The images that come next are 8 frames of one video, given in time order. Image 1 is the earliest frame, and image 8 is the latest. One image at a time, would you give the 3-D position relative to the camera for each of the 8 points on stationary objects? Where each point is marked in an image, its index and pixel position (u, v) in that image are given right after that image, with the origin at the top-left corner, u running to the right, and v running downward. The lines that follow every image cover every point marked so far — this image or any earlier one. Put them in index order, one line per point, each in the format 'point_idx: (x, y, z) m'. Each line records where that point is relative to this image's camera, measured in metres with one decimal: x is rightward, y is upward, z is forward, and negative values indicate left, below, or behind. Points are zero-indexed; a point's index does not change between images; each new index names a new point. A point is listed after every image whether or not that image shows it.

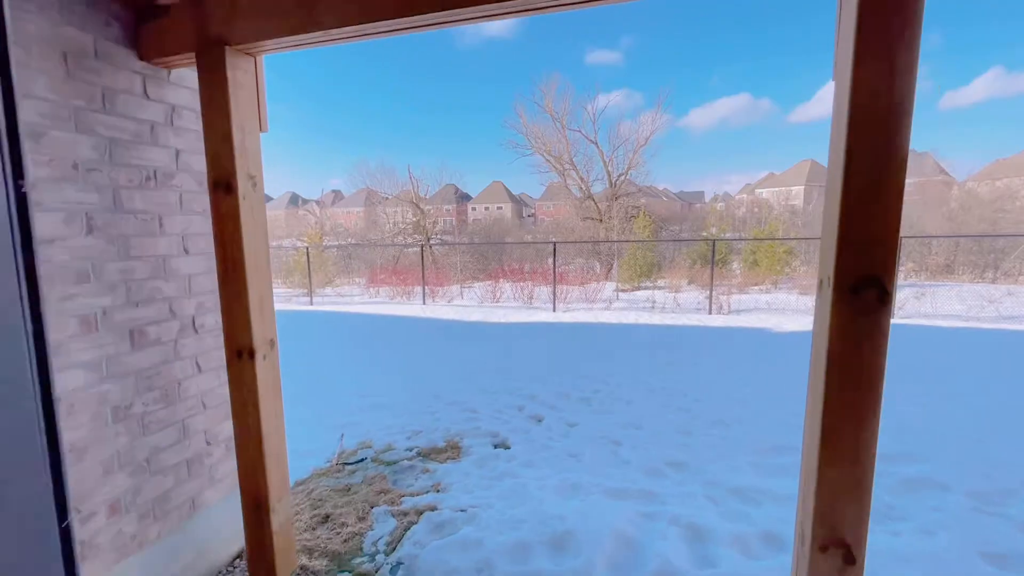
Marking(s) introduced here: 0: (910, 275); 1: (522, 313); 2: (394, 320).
0: (+7.7, +0.1, +9.5) m
1: (+0.2, -0.4, +8.2) m
2: (-1.8, -0.5, +7.1) m
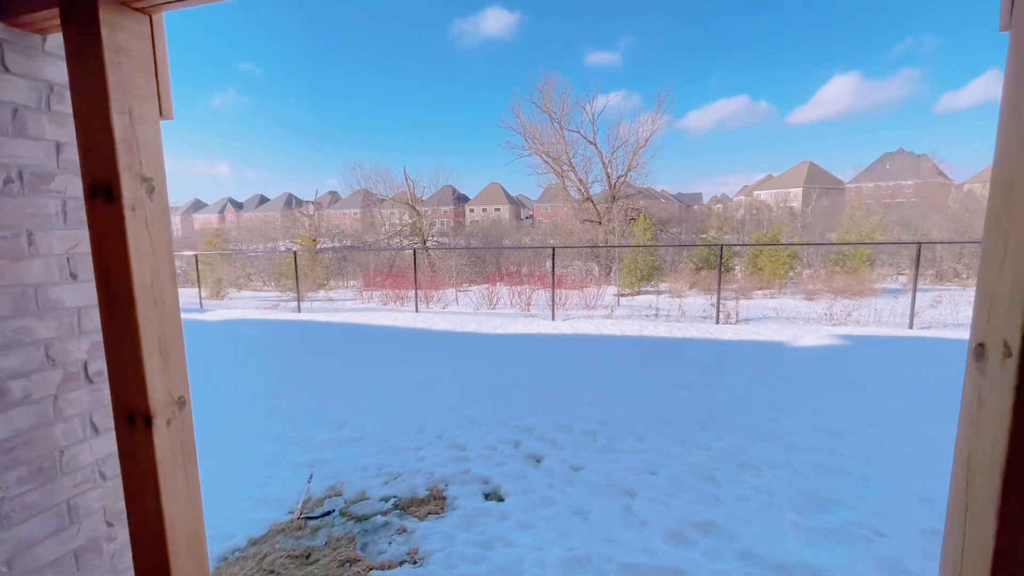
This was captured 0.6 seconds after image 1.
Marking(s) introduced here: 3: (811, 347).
0: (+7.7, -0.1, +9.1) m
1: (+0.1, -0.5, +7.8) m
2: (-1.9, -0.6, +6.6) m
3: (+3.3, -0.6, +5.2) m
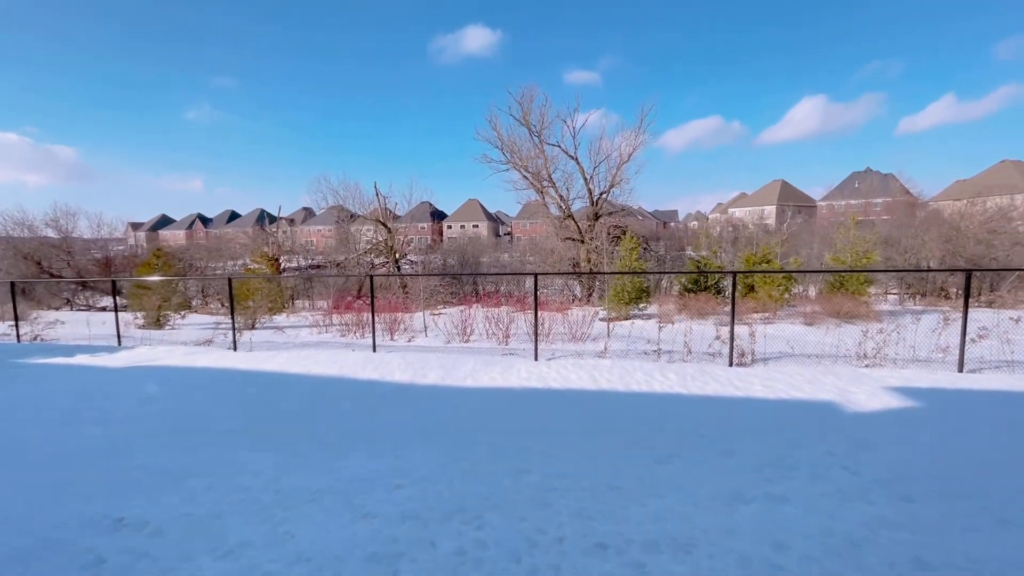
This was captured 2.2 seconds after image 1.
0: (+7.3, -0.5, +8.2) m
1: (-0.2, -1.0, +6.5) m
2: (-2.1, -1.1, +5.2) m
3: (+3.0, -1.0, +4.0) m
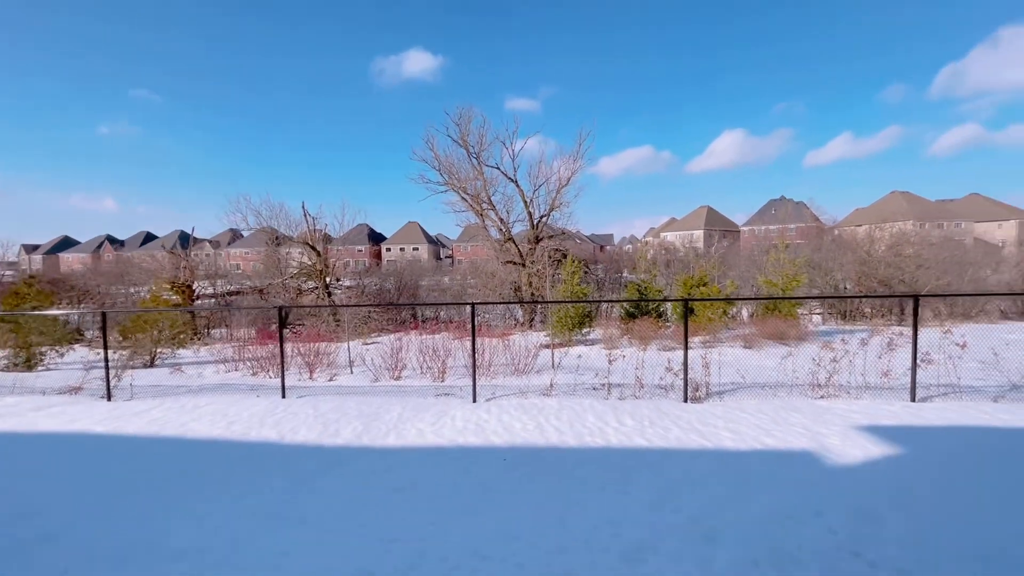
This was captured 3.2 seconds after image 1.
0: (+6.2, -0.9, +8.2) m
1: (-1.0, -1.4, +5.6) m
2: (-2.7, -1.4, +4.1) m
3: (+2.5, -1.3, +3.5) m
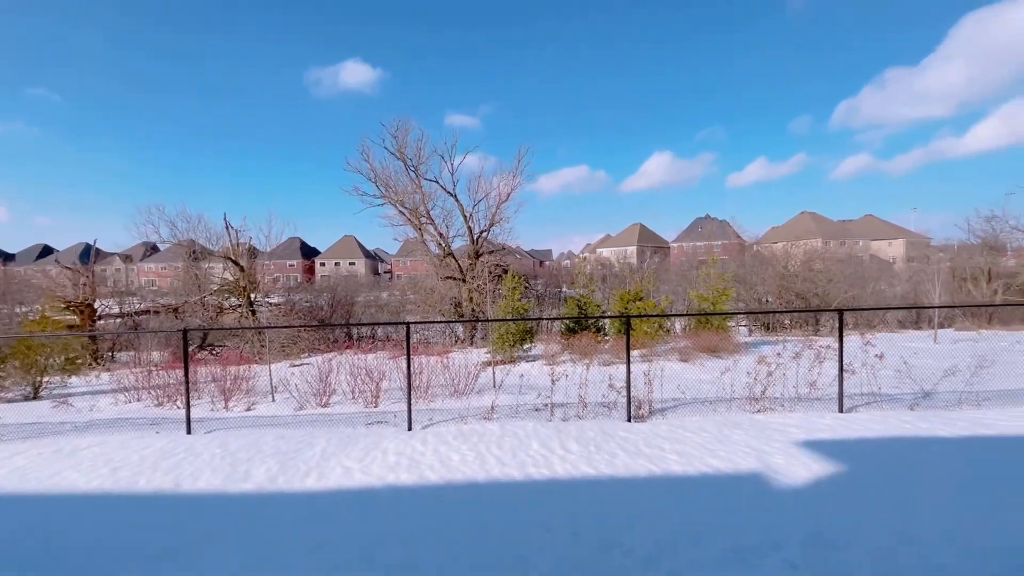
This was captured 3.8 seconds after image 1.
0: (+5.2, -1.2, +8.6) m
1: (-1.7, -1.6, +5.1) m
2: (-3.2, -1.6, +3.4) m
3: (+2.1, -1.4, +3.4) m
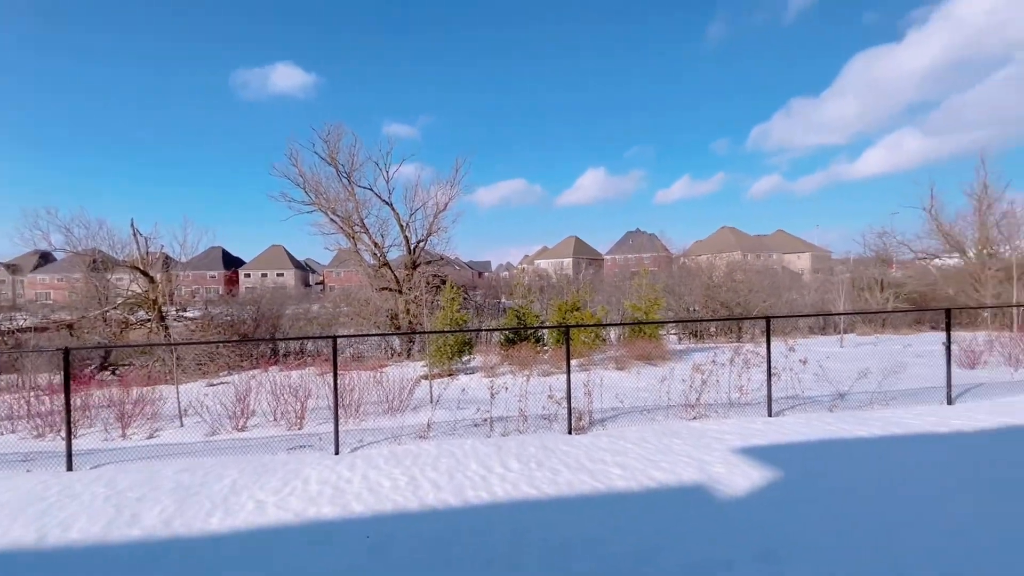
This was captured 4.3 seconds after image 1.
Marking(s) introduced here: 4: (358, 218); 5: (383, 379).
0: (+4.1, -1.4, +8.9) m
1: (-2.3, -1.7, +4.5) m
2: (-3.6, -1.6, +2.7) m
3: (+1.7, -1.4, +3.4) m
4: (-4.9, +2.2, +15.1) m
5: (-2.3, -1.6, +8.3) m
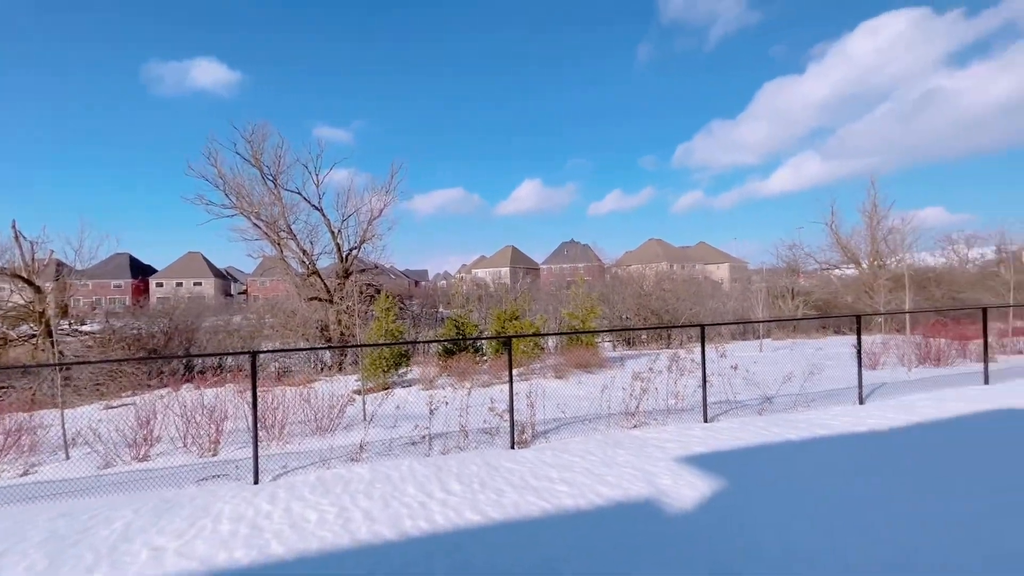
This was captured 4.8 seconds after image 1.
0: (+2.9, -1.5, +9.1) m
1: (-2.8, -1.8, +4.0) m
2: (-3.9, -1.7, +1.9) m
3: (+1.3, -1.5, +3.4) m
4: (-6.8, +1.9, +14.2) m
5: (-3.3, -1.8, +7.7) m
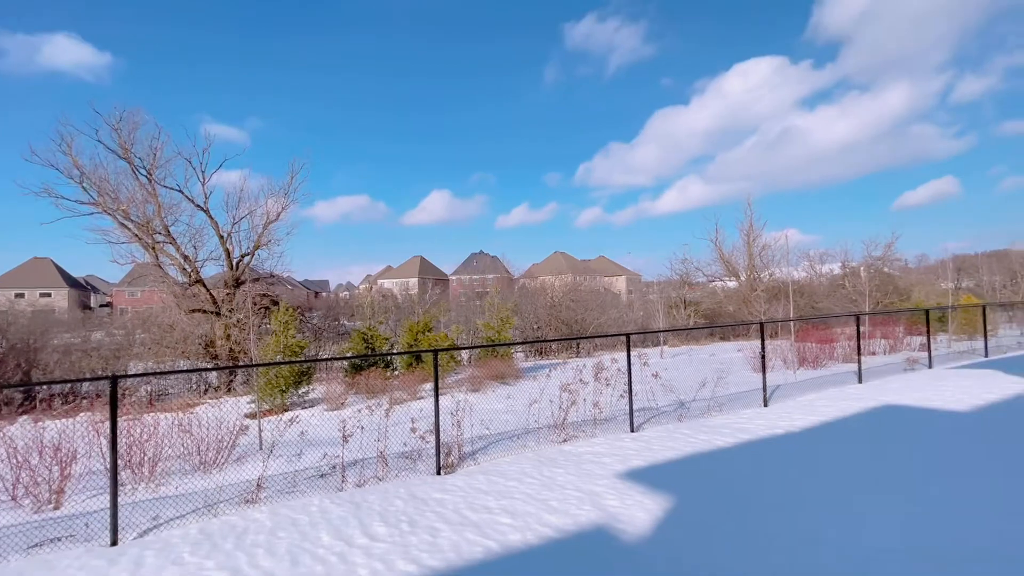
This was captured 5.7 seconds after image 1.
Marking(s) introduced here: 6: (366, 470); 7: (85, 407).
0: (+1.4, -1.7, +9.1) m
1: (-3.2, -1.8, +2.9) m
2: (-3.9, -1.7, +0.8) m
3: (+0.9, -1.5, +3.2) m
4: (-9.1, +1.7, +12.3) m
5: (-4.4, -1.9, +6.5) m
6: (-1.5, -1.9, +5.0) m
7: (-7.1, -2.0, +7.7) m
